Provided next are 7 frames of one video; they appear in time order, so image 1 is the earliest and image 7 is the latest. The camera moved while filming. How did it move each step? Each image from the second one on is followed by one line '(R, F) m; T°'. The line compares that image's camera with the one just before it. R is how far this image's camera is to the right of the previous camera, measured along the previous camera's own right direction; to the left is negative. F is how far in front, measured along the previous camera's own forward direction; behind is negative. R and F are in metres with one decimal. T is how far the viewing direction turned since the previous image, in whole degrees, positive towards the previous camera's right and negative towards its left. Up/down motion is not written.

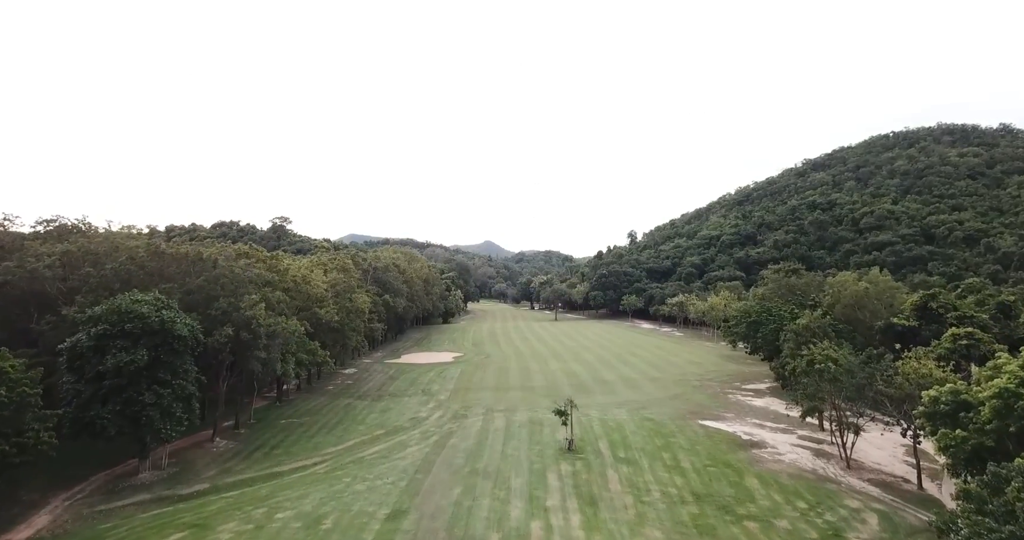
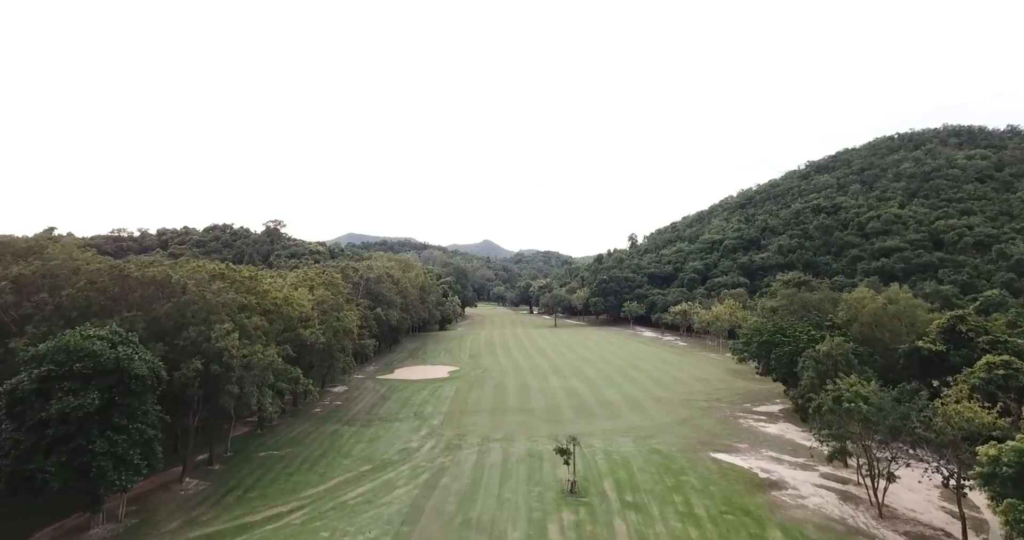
(+0.1, +1.9) m; 0°
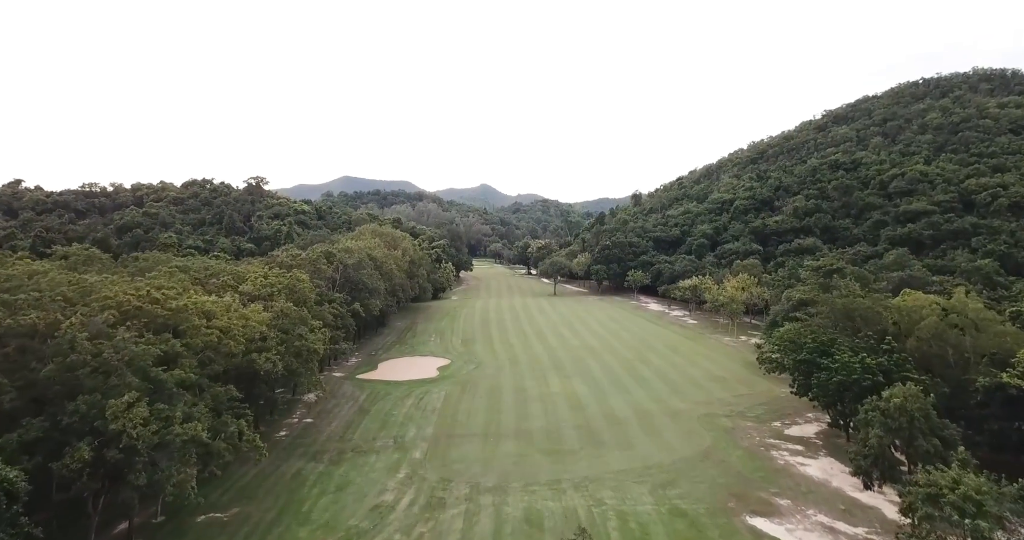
(+0.2, +5.1) m; 0°
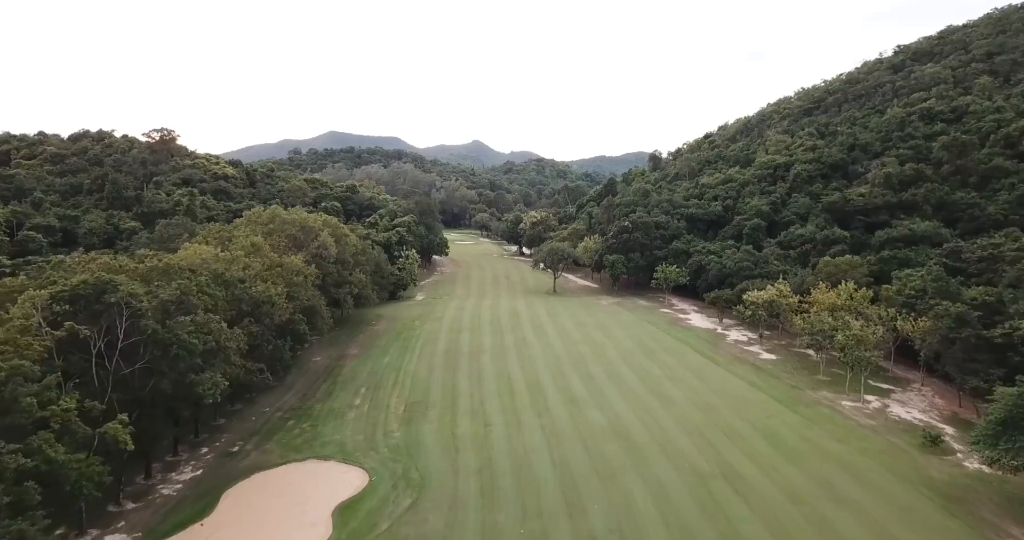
(+0.9, +20.5) m; +1°
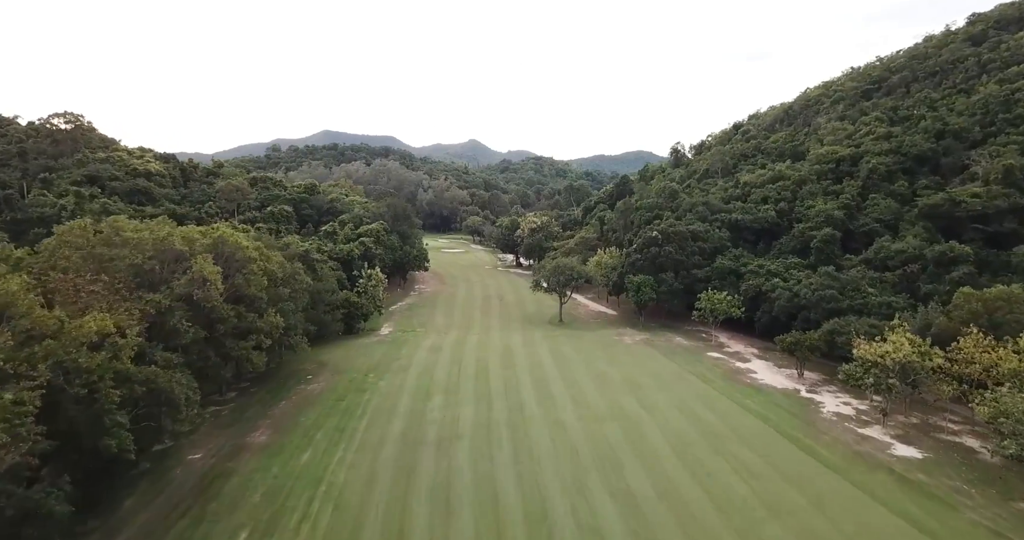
(+0.3, +13.8) m; 0°
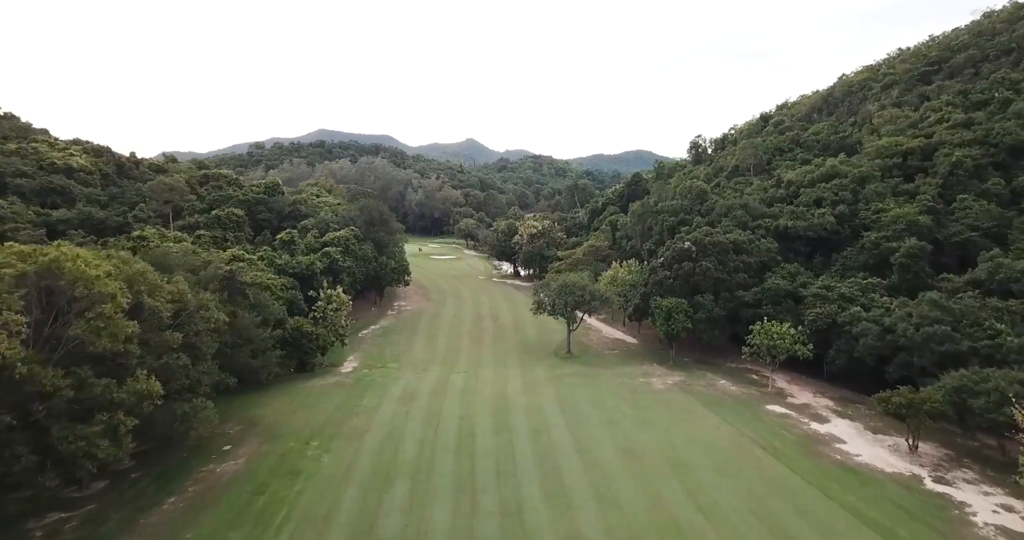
(+0.1, +9.5) m; 0°
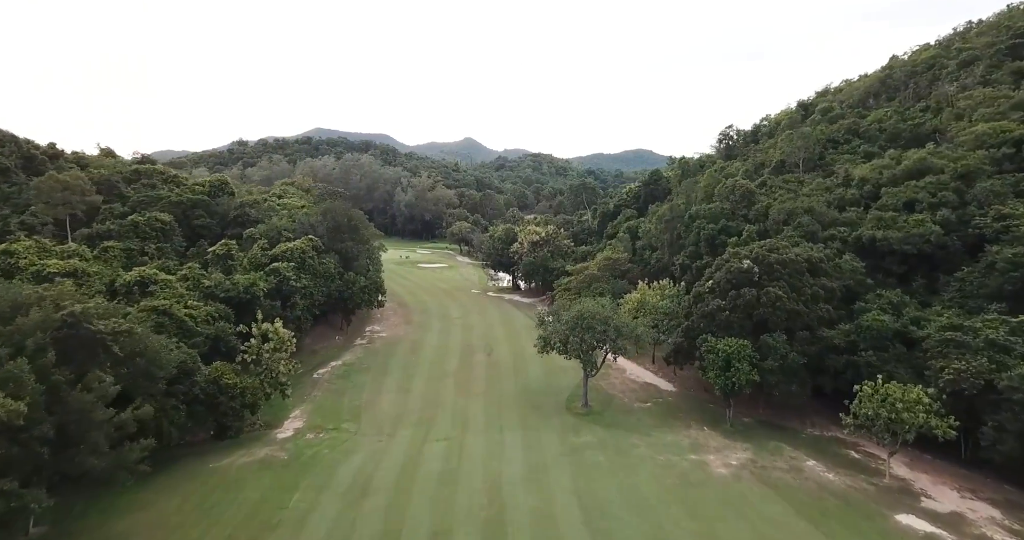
(0.0, +9.8) m; 0°
